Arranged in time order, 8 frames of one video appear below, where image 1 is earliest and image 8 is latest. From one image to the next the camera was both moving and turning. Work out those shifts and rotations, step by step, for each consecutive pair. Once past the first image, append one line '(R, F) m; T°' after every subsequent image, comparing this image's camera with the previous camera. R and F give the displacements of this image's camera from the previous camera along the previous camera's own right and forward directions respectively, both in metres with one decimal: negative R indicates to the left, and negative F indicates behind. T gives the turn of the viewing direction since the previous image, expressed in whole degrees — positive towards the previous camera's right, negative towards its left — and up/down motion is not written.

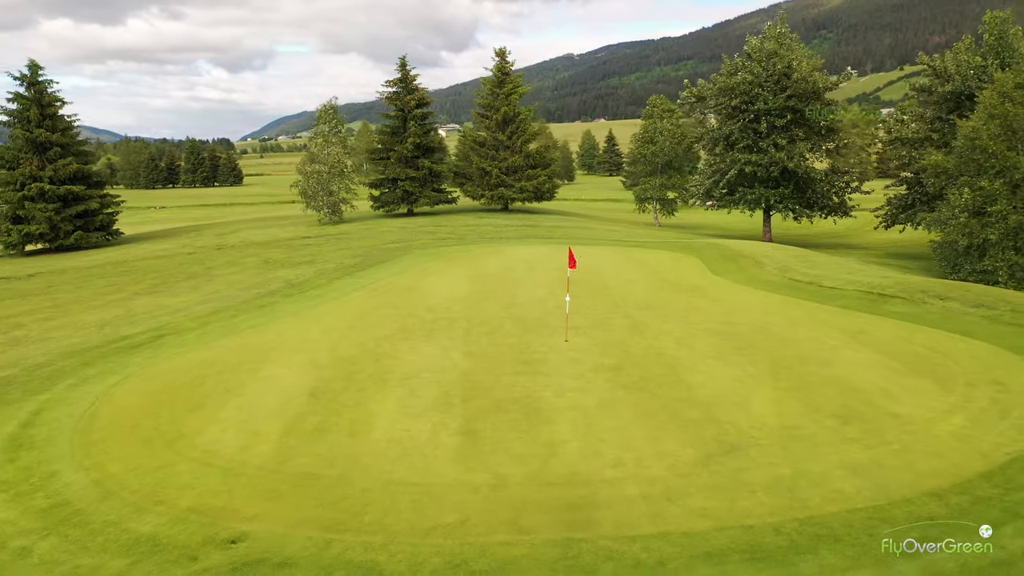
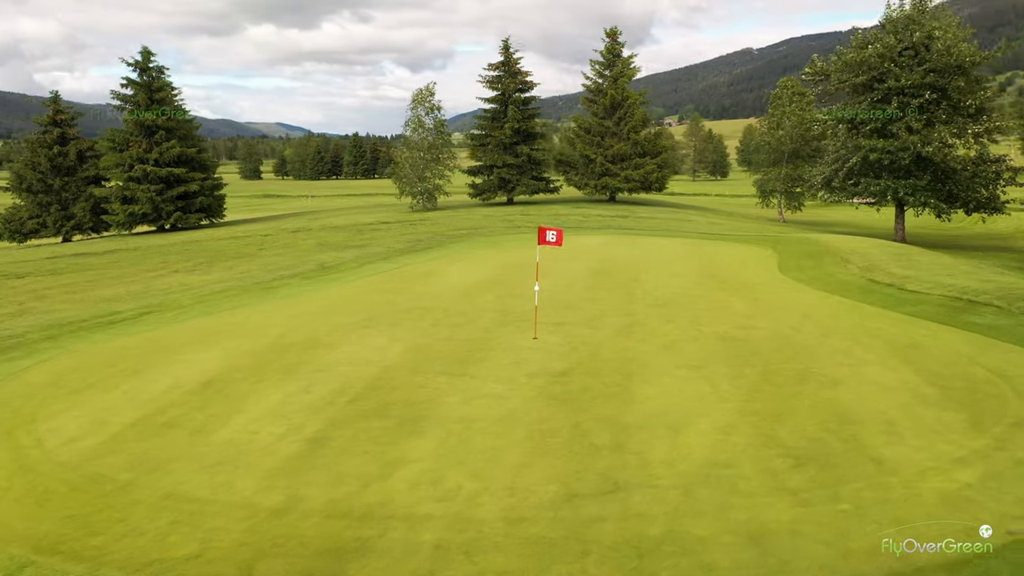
(+3.3, +2.6) m; -12°
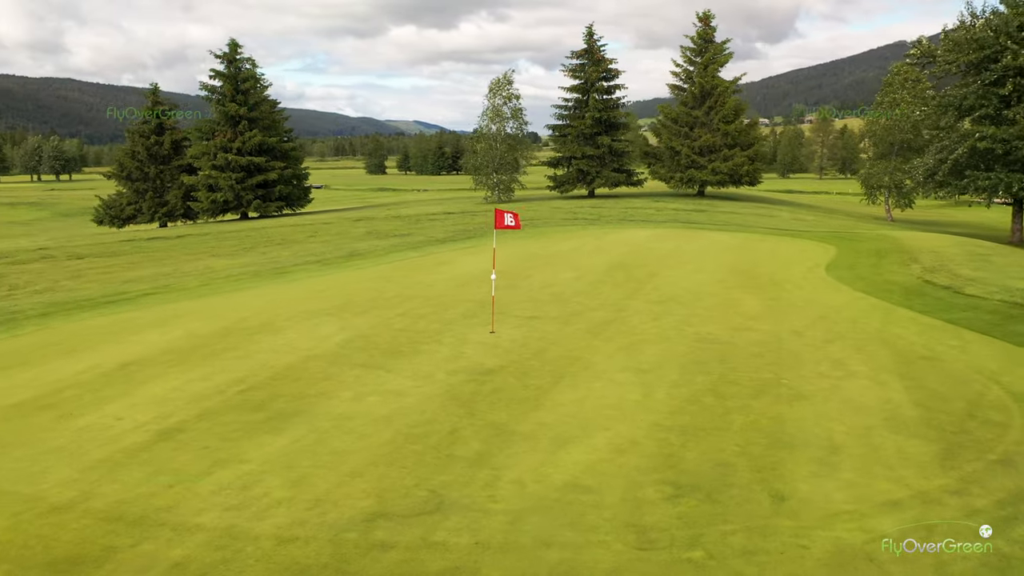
(+2.5, +1.4) m; -9°
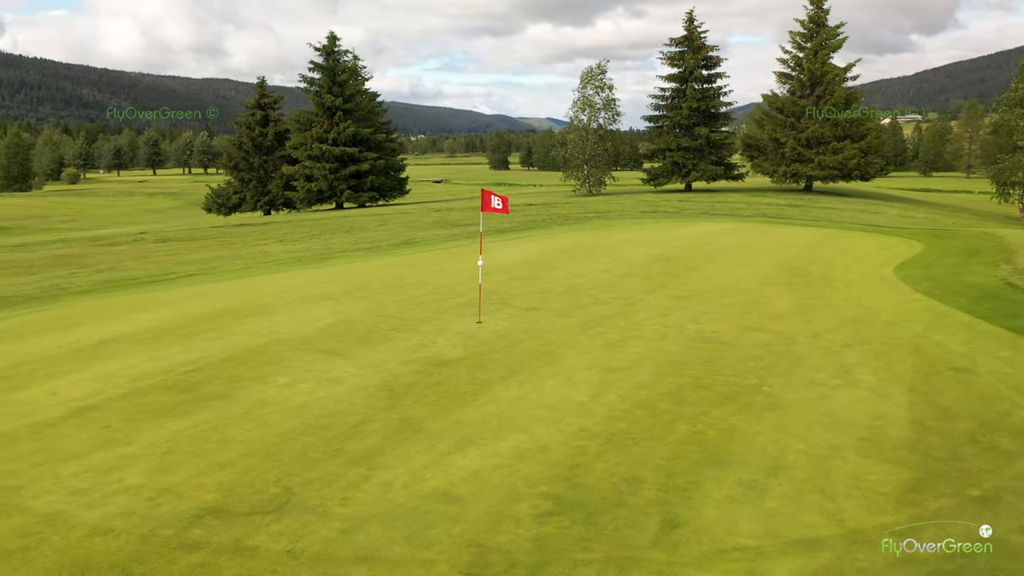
(+1.8, +1.0) m; -9°
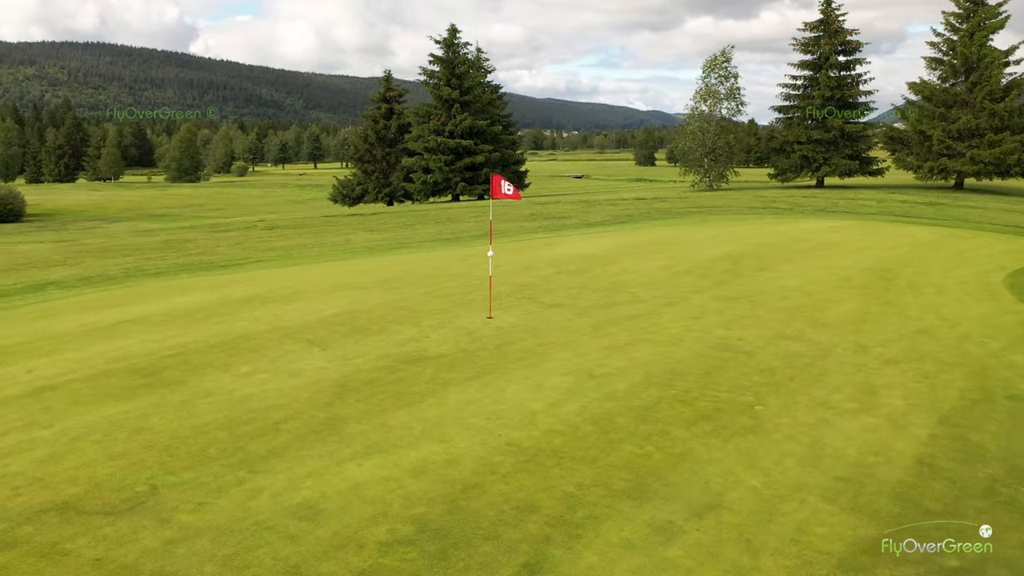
(+1.7, +1.0) m; -10°
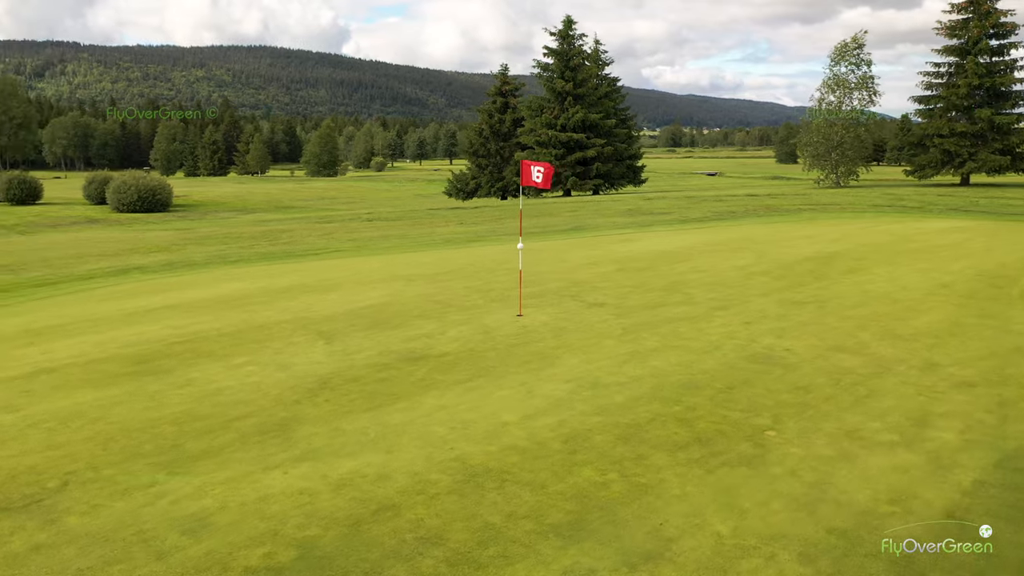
(+1.2, +0.9) m; -9°
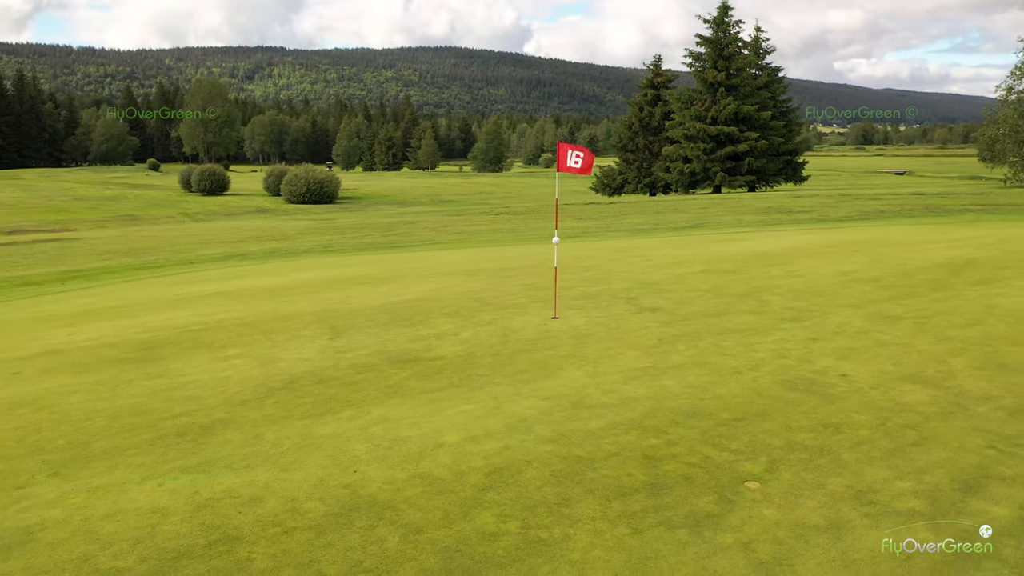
(+1.4, +1.1) m; -12°
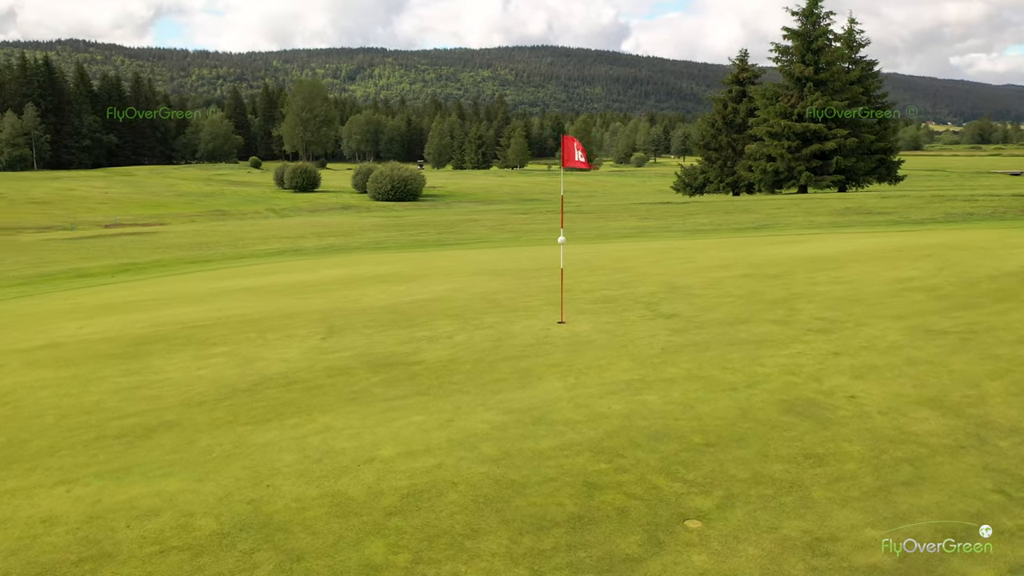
(+0.9, +0.5) m; -6°
